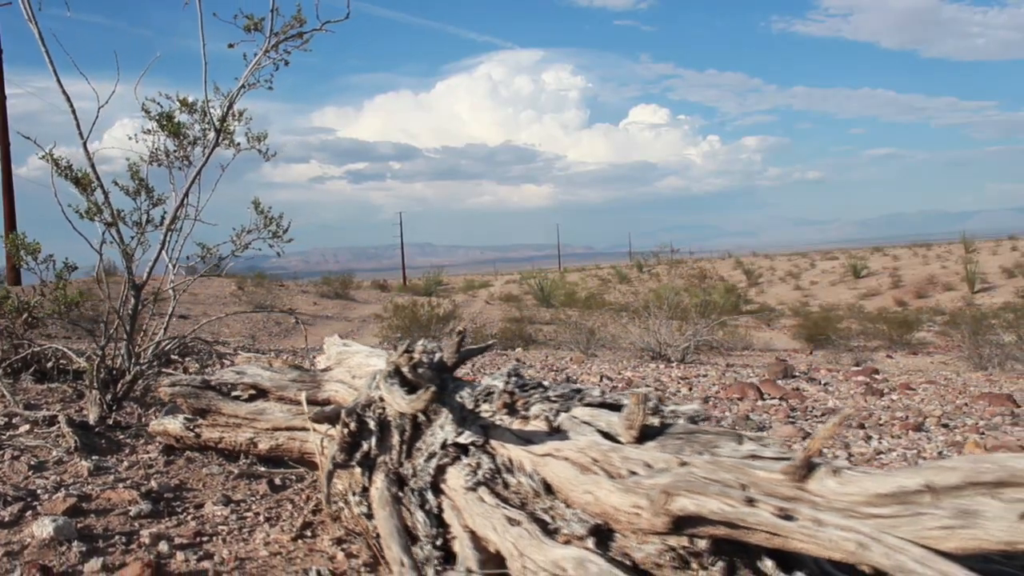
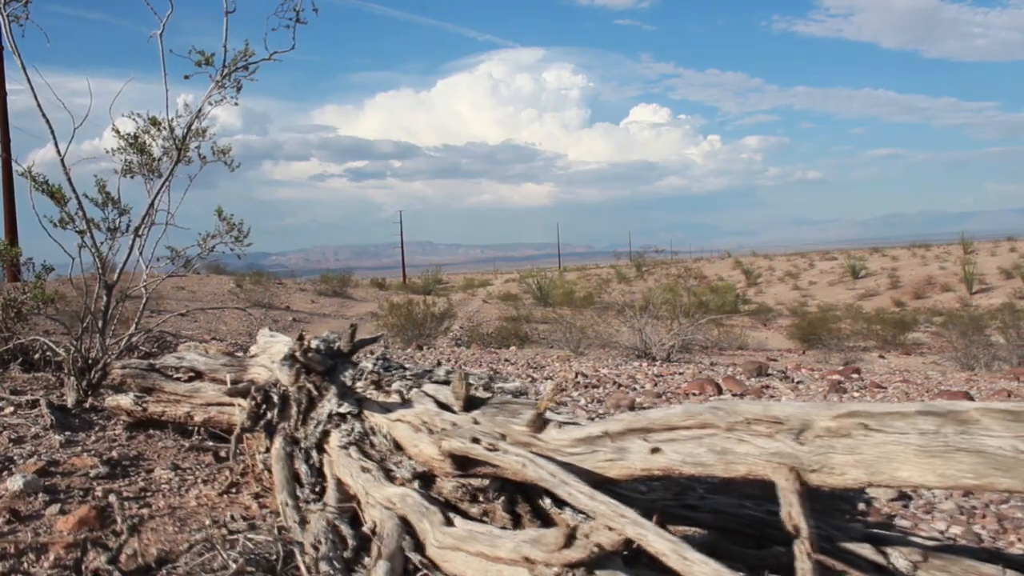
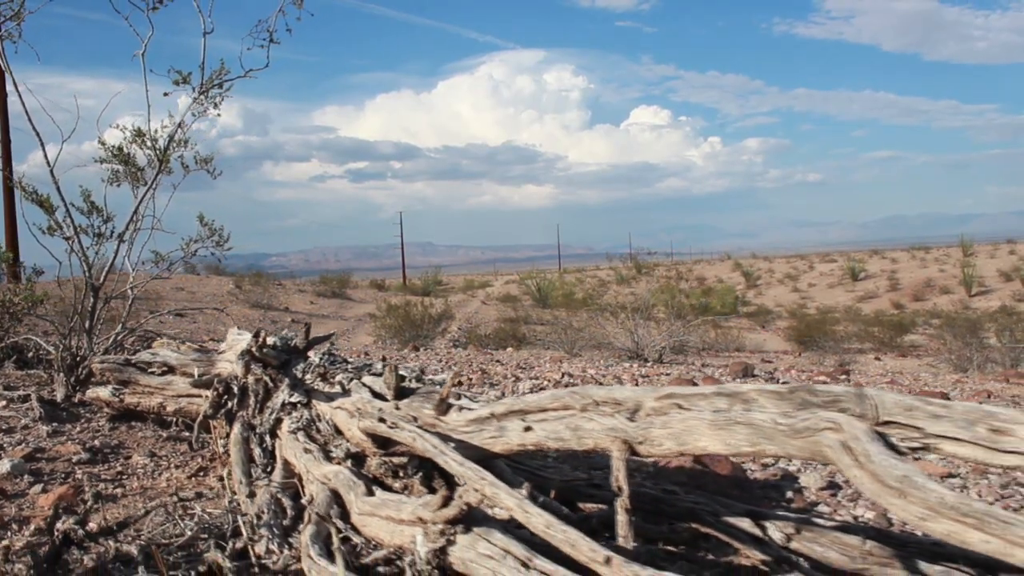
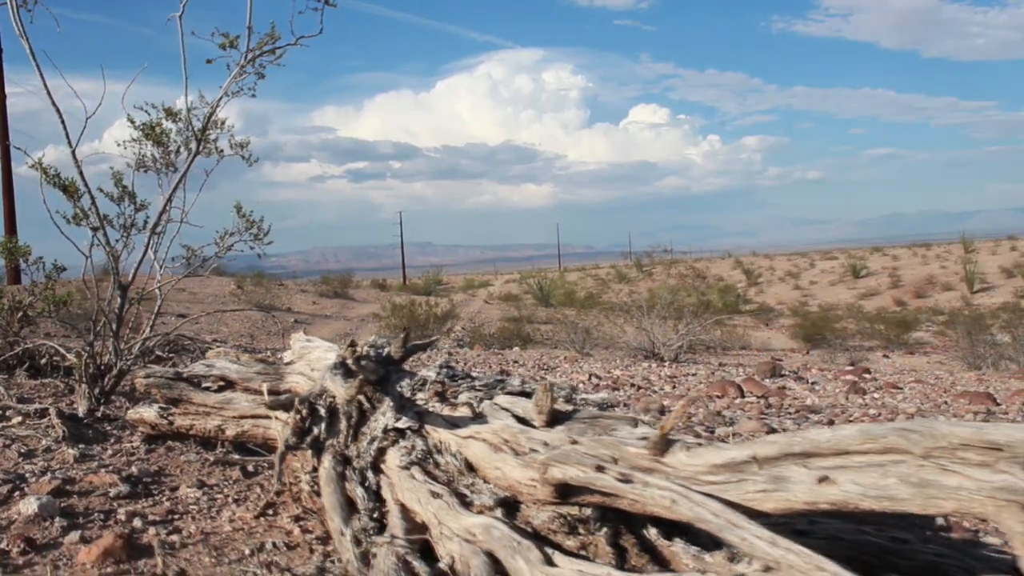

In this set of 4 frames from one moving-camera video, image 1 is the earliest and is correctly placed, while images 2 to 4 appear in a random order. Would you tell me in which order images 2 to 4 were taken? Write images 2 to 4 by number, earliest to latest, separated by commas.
4, 2, 3
